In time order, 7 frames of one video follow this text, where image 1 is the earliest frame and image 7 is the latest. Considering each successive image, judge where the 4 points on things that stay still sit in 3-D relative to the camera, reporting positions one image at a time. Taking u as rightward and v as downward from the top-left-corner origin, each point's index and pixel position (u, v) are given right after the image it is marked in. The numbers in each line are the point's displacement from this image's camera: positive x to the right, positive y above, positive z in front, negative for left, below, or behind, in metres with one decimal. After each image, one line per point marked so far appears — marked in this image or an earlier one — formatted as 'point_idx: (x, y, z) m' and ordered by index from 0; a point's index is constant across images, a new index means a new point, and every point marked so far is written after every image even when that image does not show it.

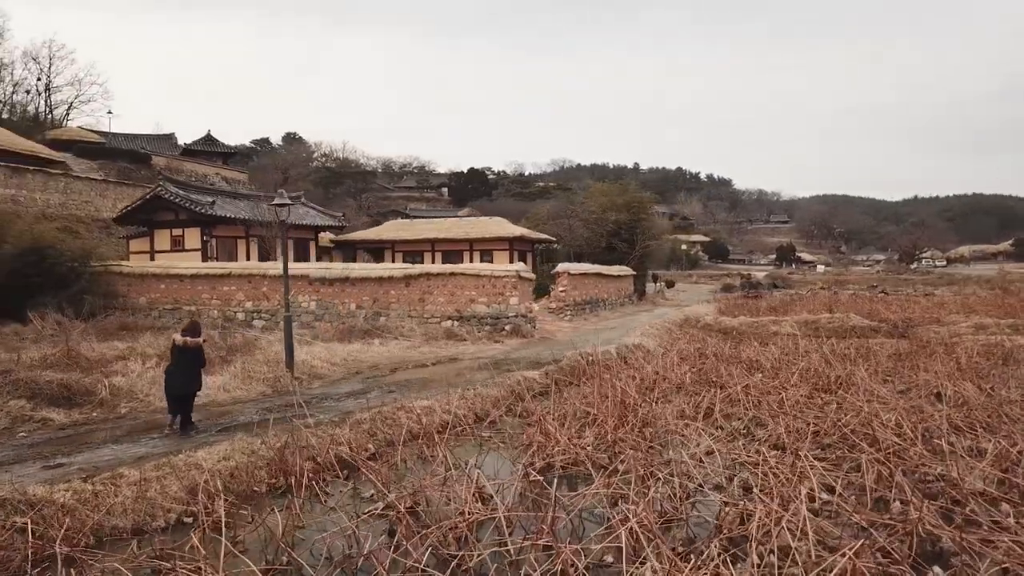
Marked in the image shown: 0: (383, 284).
0: (-2.0, +0.1, +12.7) m
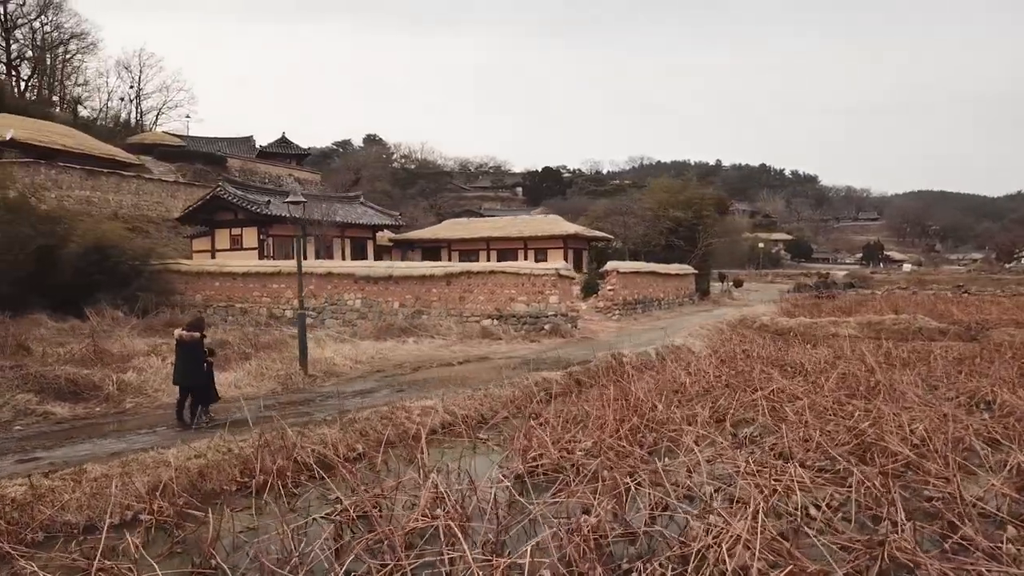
0: (-1.4, +0.1, +12.6) m
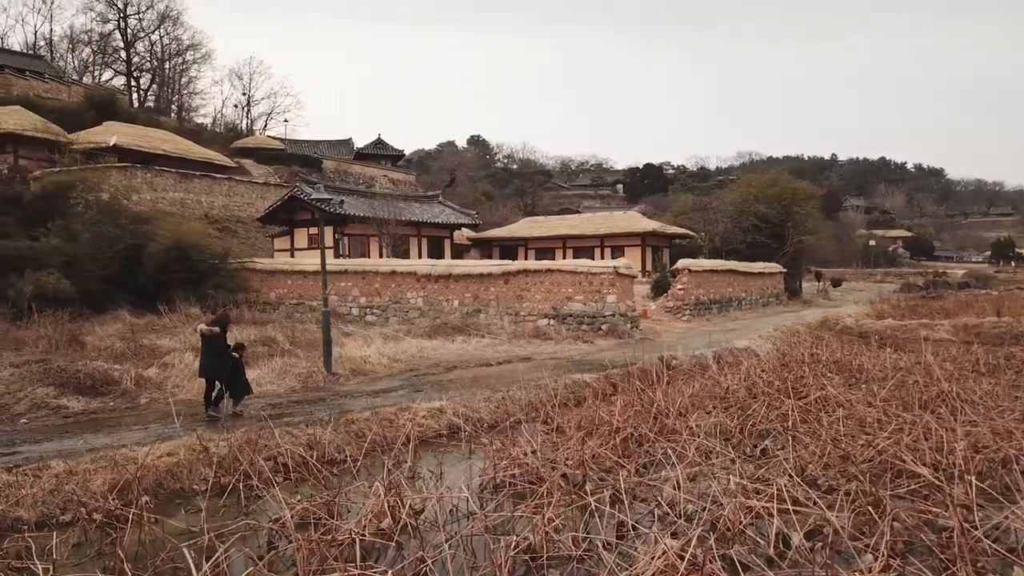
0: (-0.4, +0.1, +12.5) m
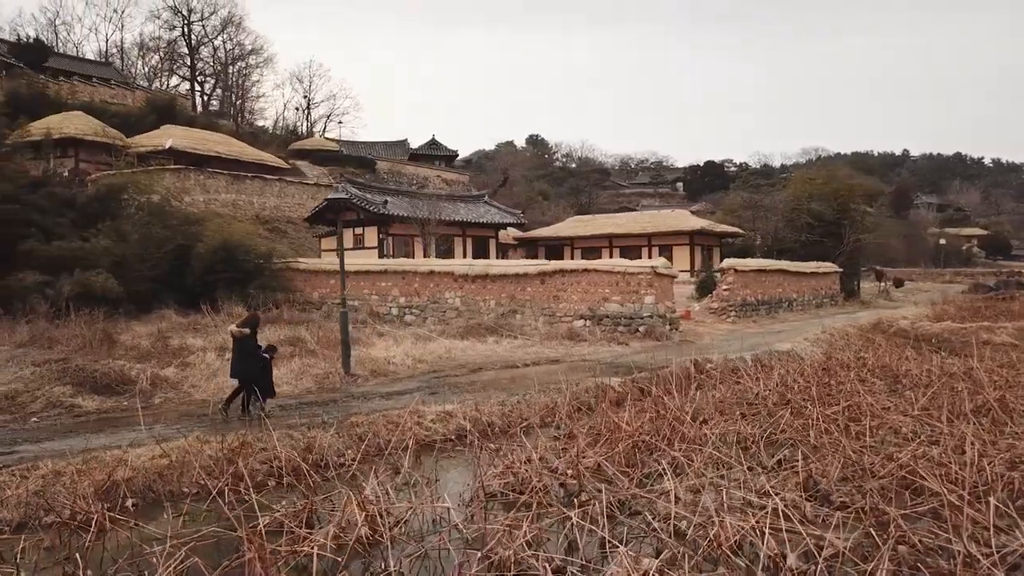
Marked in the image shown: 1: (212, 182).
0: (+0.1, +0.1, +12.3) m
1: (-7.1, +2.5, +19.4) m
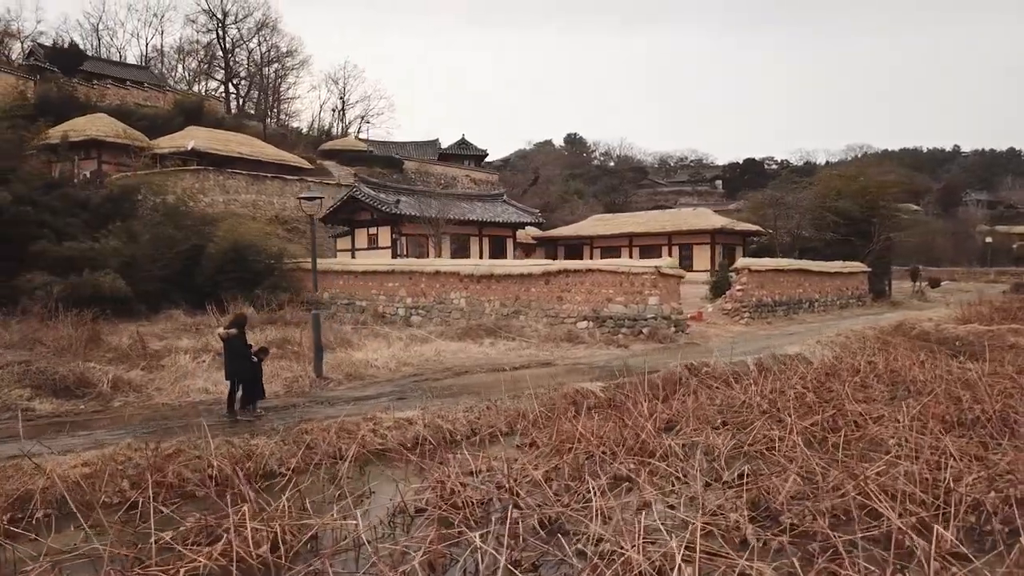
0: (+0.2, +0.1, +12.0) m
1: (-6.7, +2.5, +19.5) m
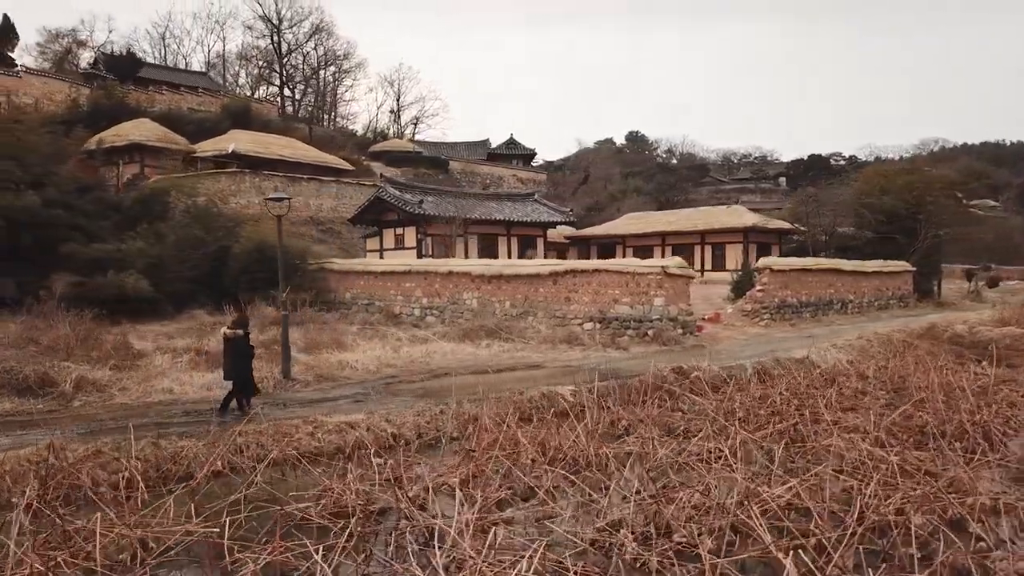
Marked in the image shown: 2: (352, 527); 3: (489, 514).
0: (+0.3, +0.1, +11.9) m
1: (-6.0, +2.5, +19.8) m
2: (-0.7, -1.1, +3.7) m
3: (-0.1, -1.1, +3.8) m
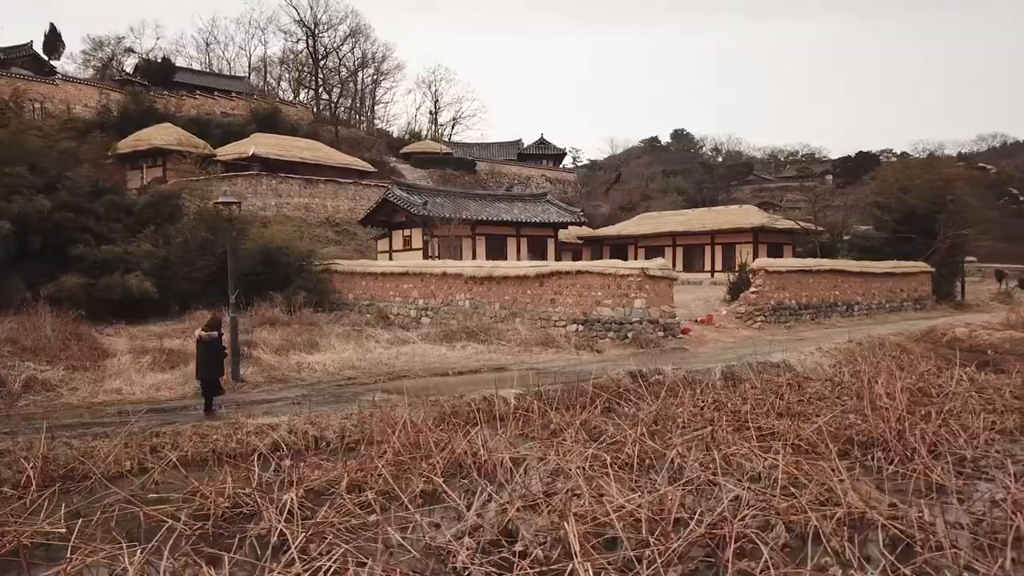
0: (+0.1, +0.1, +11.8) m
1: (-5.7, +2.5, +20.2) m
2: (-1.4, -1.1, +3.7) m
3: (-0.8, -1.1, +3.8) m
